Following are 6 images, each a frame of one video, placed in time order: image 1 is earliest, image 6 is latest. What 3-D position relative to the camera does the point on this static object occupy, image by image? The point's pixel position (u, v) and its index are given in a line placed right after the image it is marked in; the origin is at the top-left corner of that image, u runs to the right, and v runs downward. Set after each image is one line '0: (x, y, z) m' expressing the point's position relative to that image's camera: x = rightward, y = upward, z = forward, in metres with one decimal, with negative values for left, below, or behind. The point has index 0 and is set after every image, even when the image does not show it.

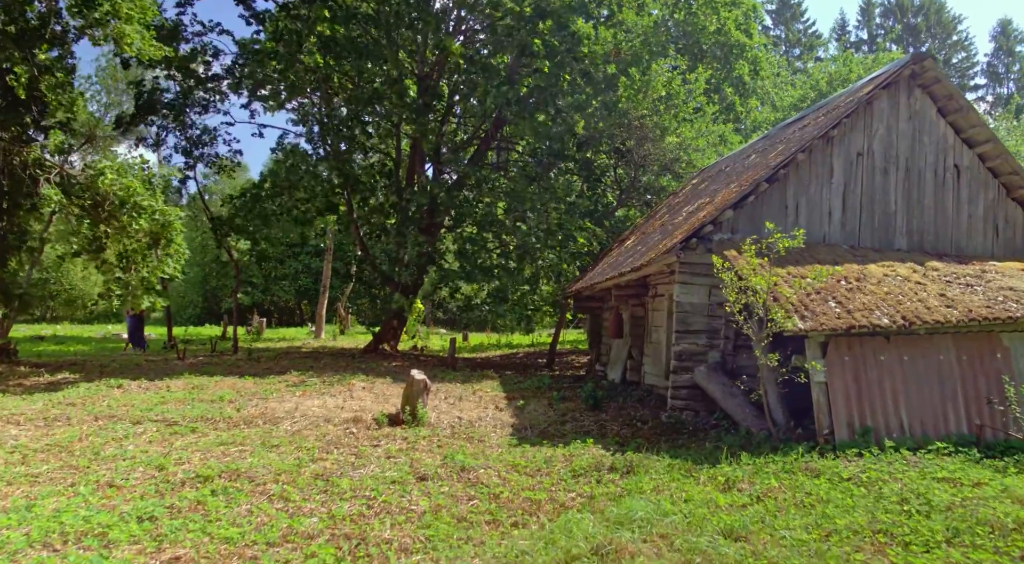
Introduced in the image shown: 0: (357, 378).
0: (-3.8, -2.3, +15.4) m
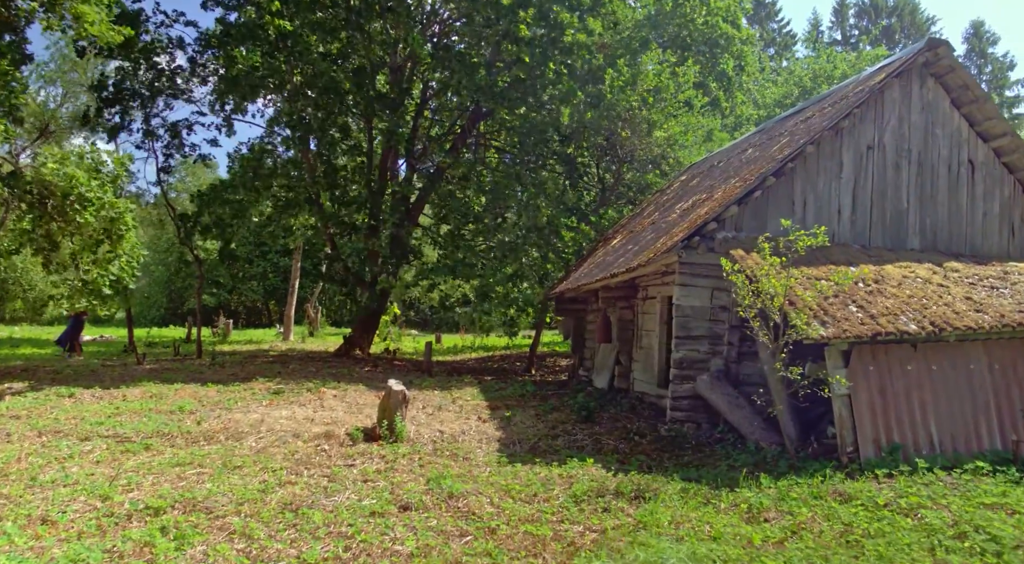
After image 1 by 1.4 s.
0: (-4.3, -2.4, +14.6) m
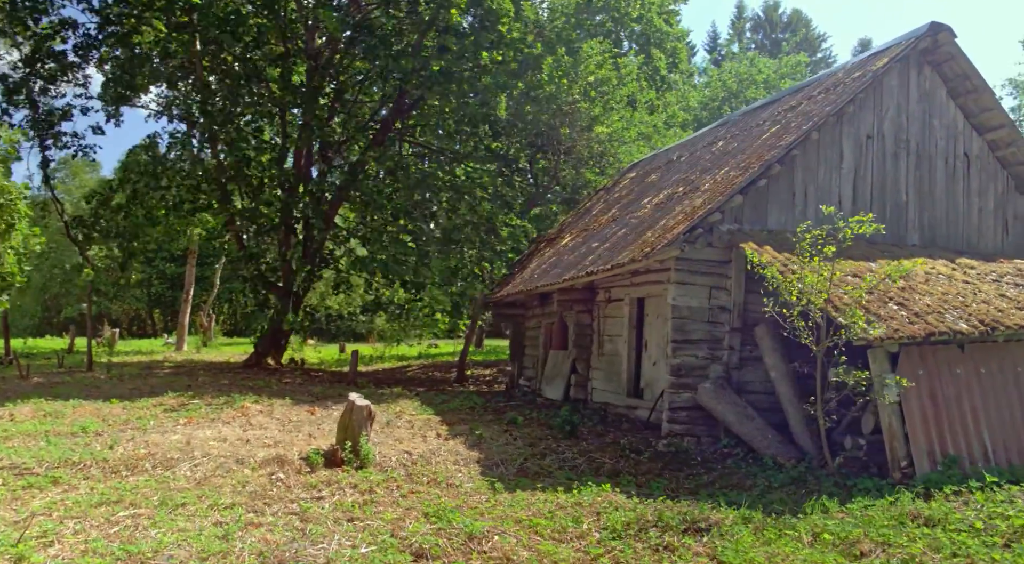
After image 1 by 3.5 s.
0: (-5.3, -2.4, +13.1) m
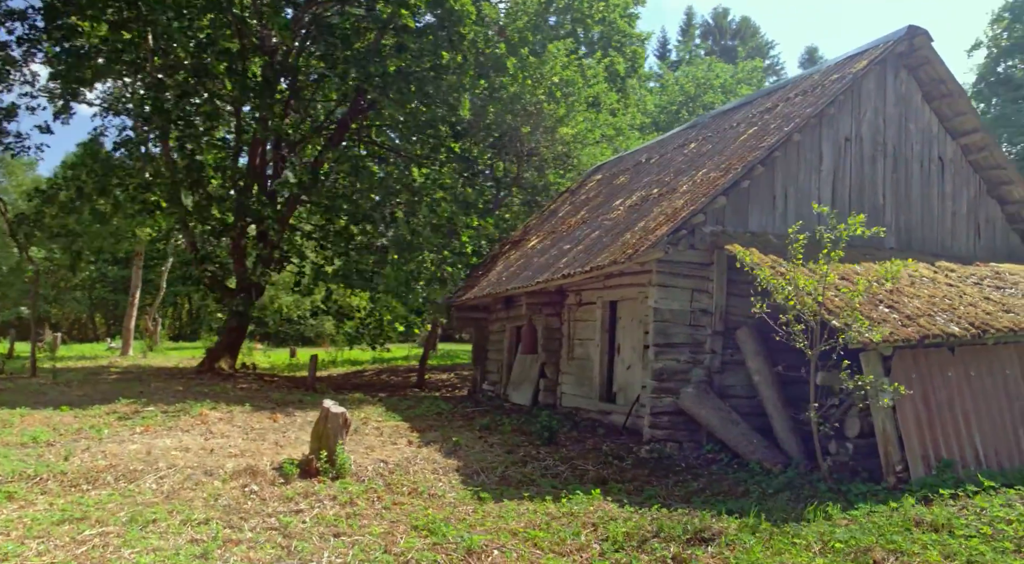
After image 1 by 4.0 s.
0: (-5.9, -2.5, +12.6) m
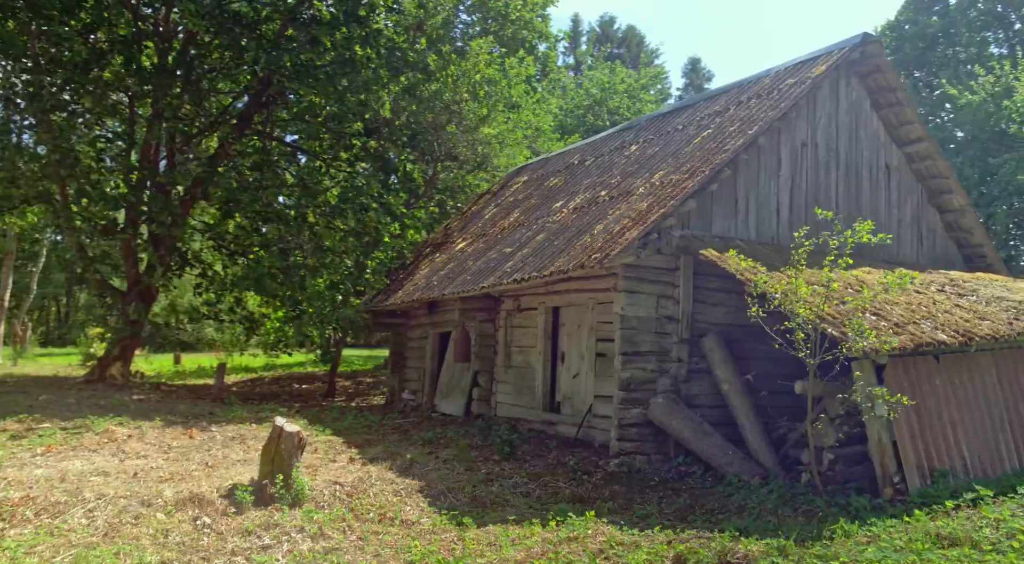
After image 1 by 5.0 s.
0: (-6.8, -2.5, +11.3) m
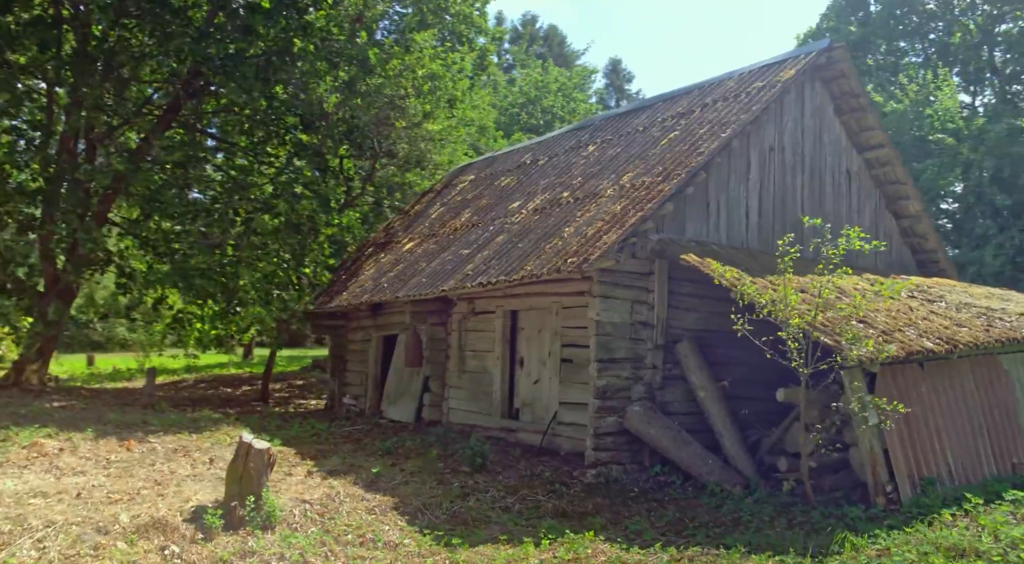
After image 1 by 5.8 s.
0: (-7.4, -2.6, +10.4) m
